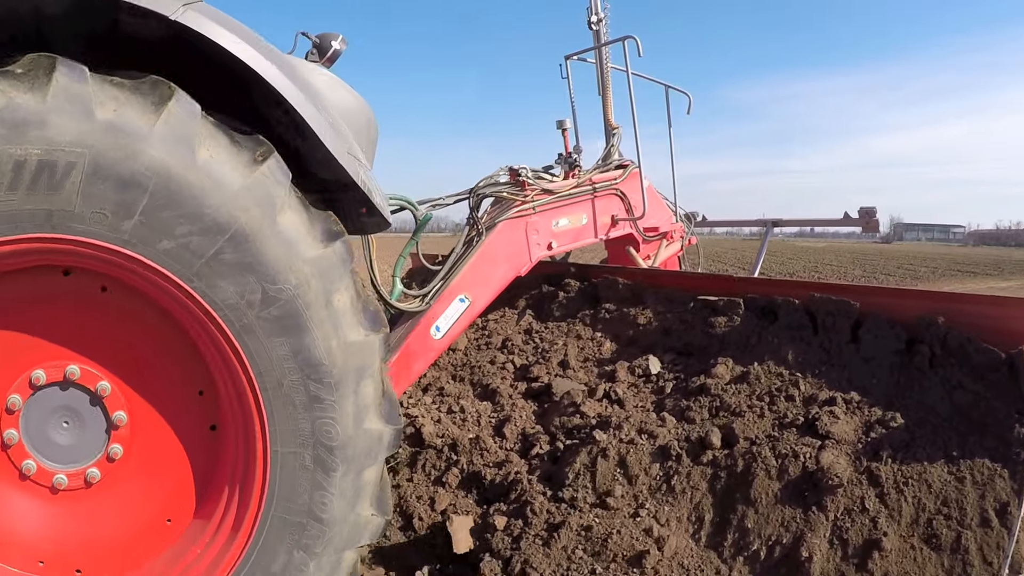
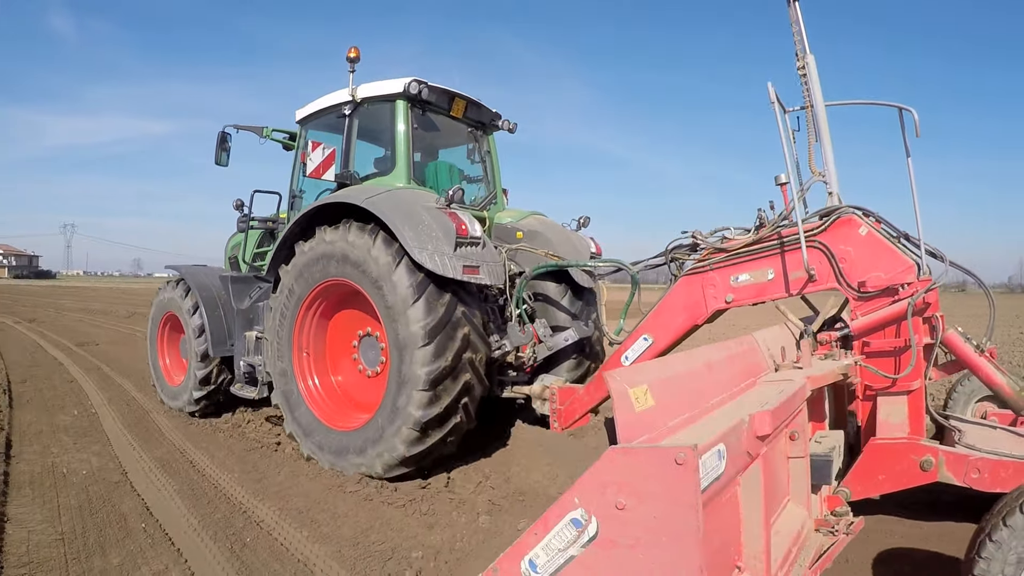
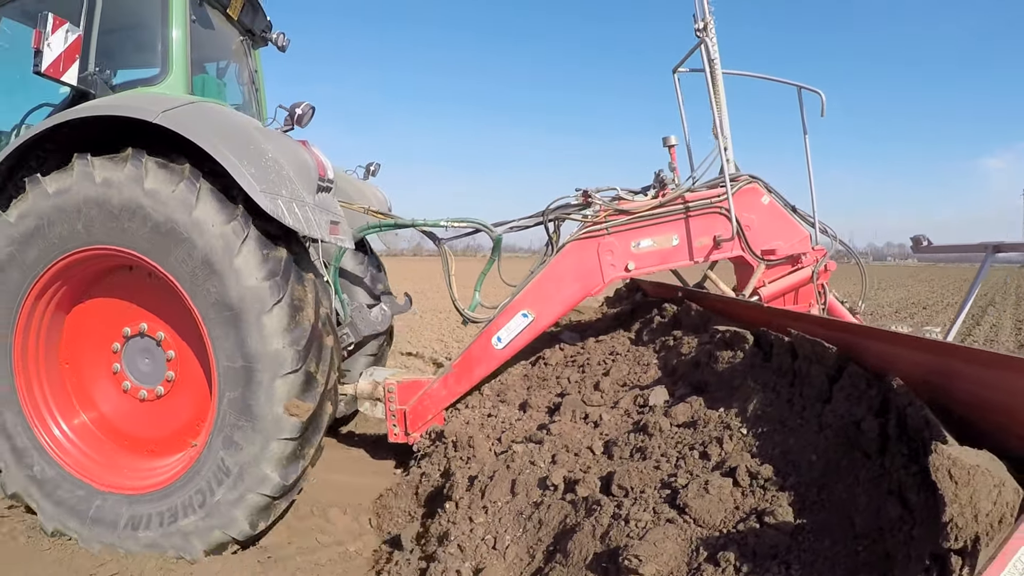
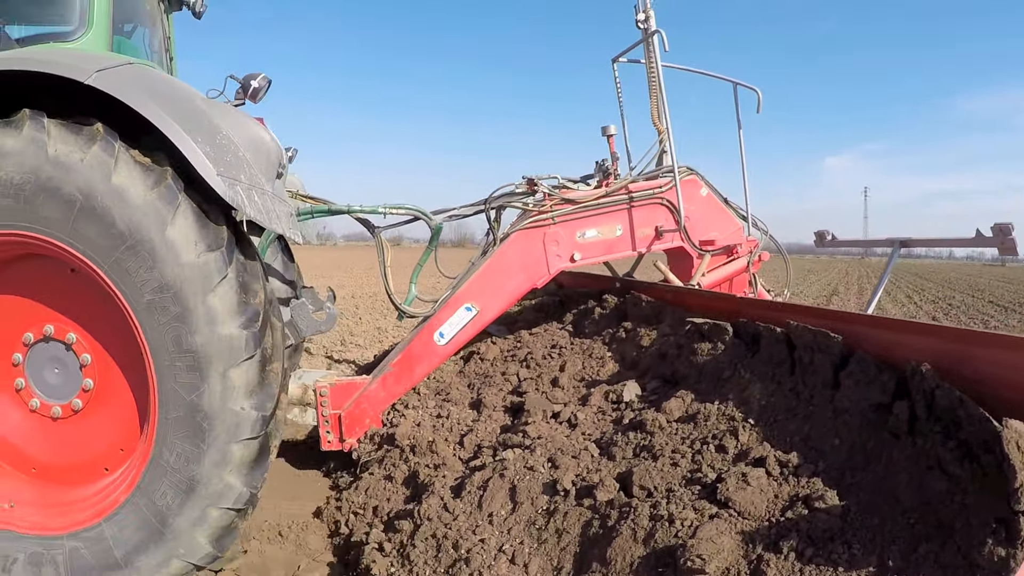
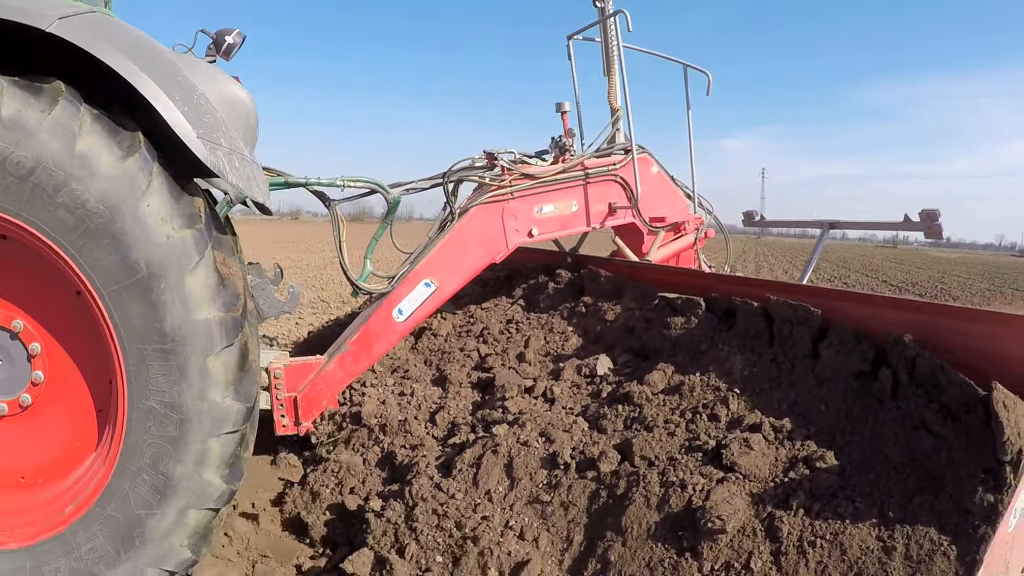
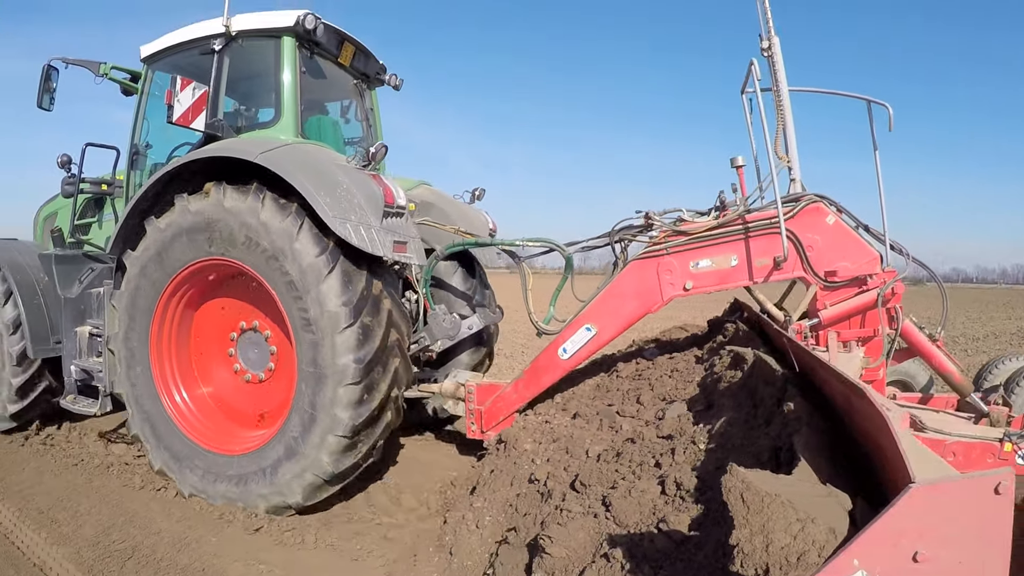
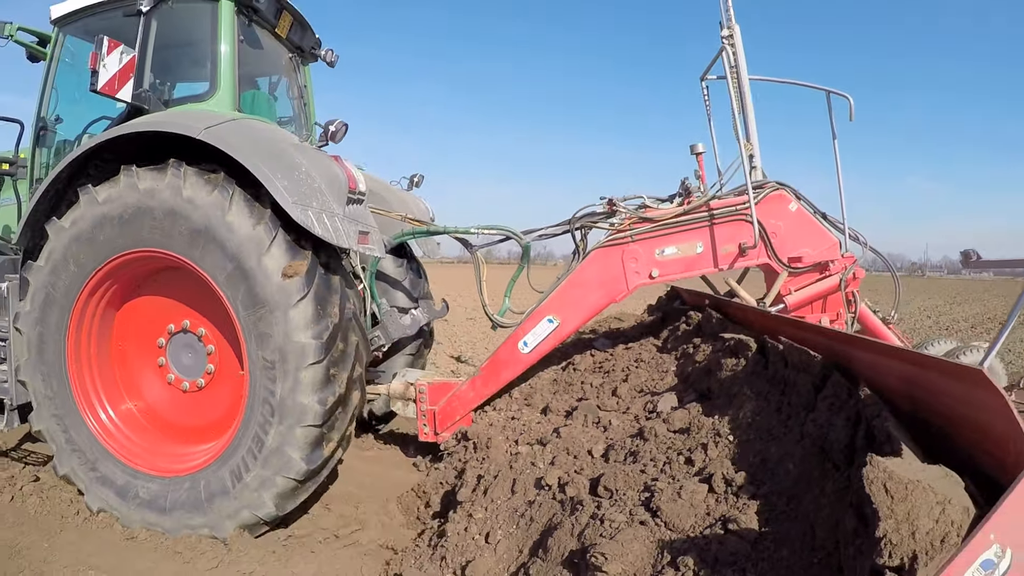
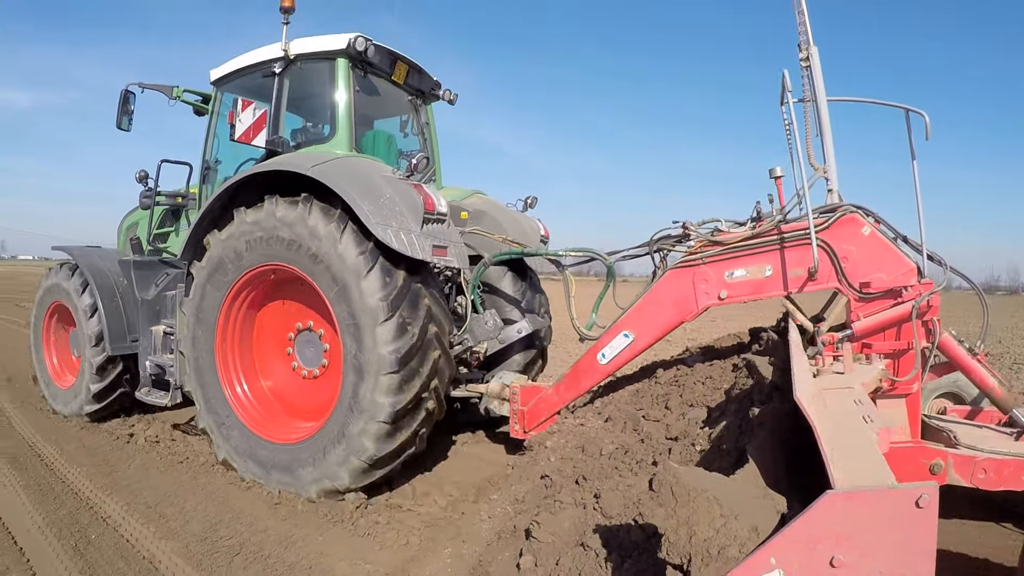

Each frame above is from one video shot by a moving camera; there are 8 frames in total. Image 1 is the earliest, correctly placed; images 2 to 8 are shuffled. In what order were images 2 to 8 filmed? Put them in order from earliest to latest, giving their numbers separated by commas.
5, 4, 3, 7, 6, 8, 2
